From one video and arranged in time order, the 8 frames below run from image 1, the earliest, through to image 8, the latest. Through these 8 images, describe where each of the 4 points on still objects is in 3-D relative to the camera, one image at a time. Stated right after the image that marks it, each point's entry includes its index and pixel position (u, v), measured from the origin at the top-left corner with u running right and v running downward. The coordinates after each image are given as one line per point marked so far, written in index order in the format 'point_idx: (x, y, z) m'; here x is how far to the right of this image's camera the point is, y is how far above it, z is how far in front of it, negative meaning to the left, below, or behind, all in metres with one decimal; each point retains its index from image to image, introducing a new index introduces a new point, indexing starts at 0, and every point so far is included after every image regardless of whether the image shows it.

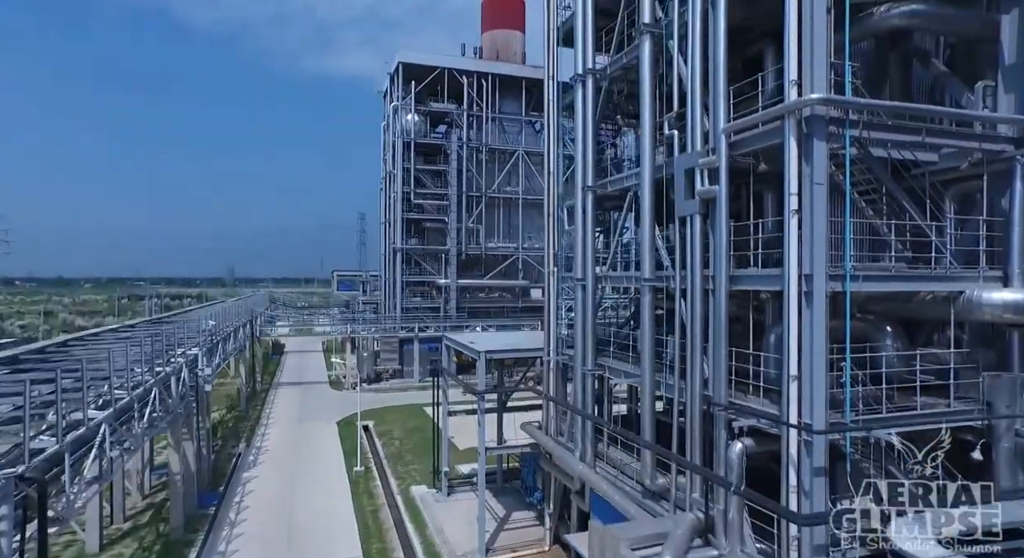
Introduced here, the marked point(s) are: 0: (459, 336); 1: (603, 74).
0: (-1.3, -1.5, +16.5) m
1: (+1.8, +3.9, +12.1) m
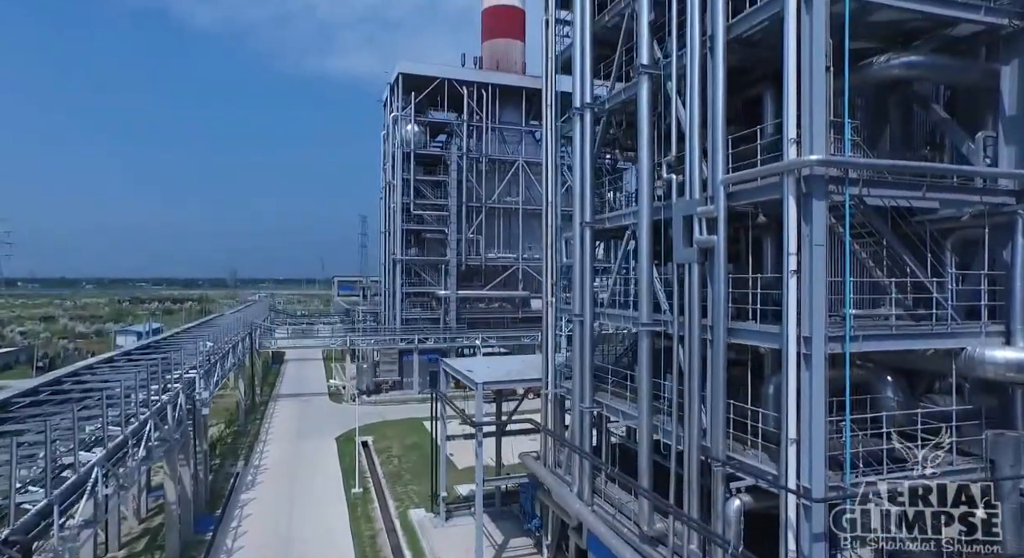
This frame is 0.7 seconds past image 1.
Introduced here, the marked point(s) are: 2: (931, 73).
0: (-1.4, -2.2, +16.4) m
1: (+1.7, +3.3, +12.0) m
2: (+5.2, +2.6, +7.8) m
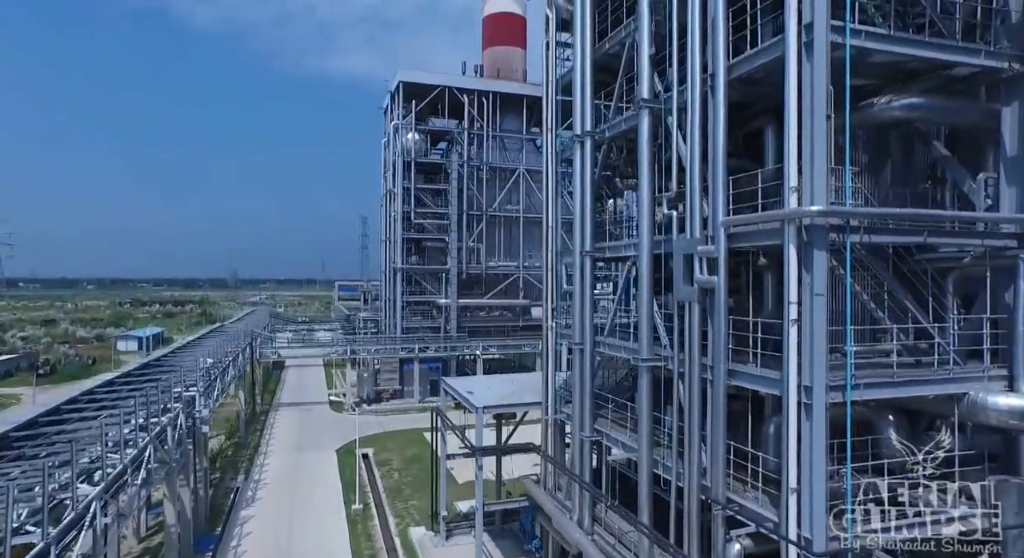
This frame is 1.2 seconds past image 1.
0: (-1.4, -2.7, +16.3) m
1: (+1.7, +2.8, +11.9) m
2: (+5.2, +2.1, +7.8) m
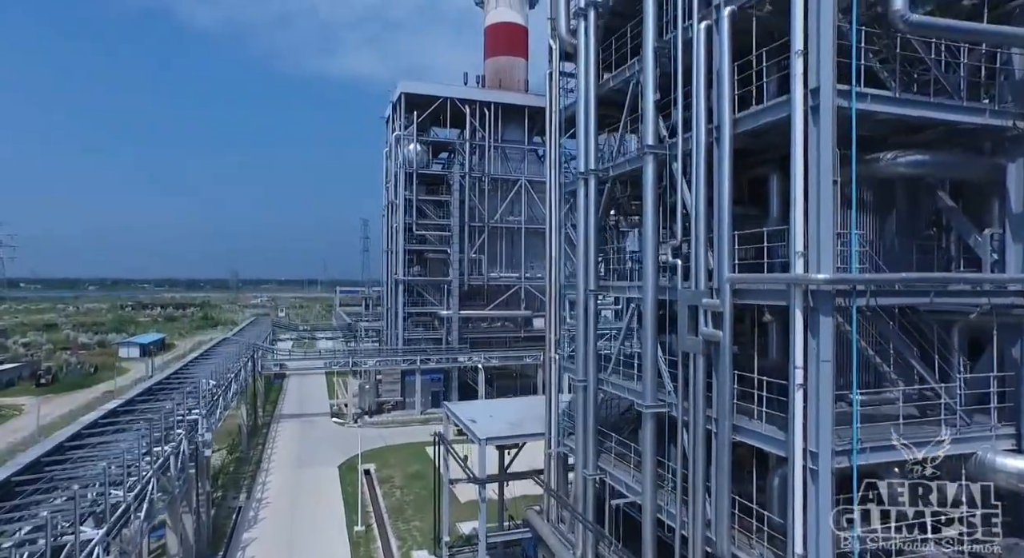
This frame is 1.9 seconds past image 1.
0: (-1.3, -3.4, +16.3) m
1: (+1.8, +2.1, +11.9) m
2: (+5.3, +1.4, +7.8) m
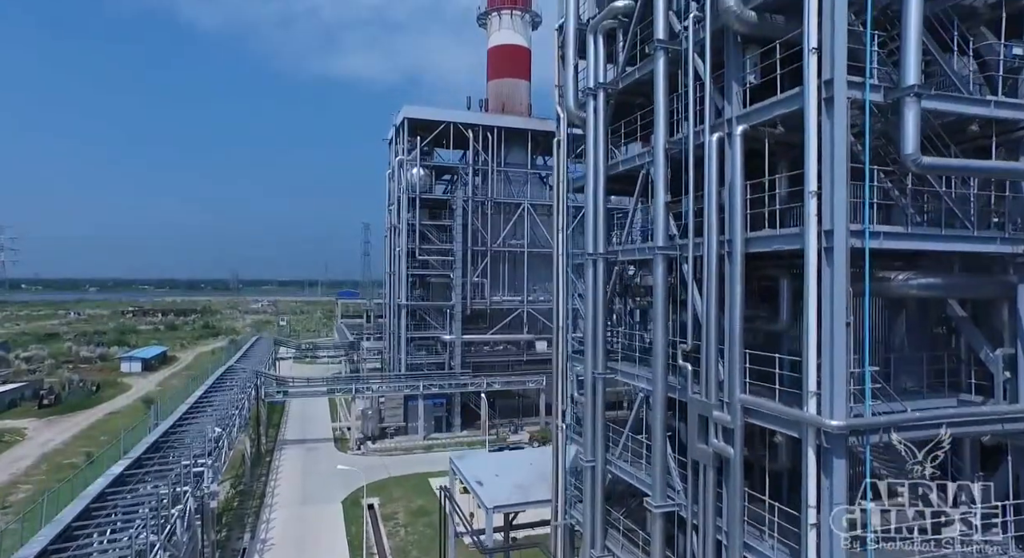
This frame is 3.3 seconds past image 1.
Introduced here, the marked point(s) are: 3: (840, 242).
0: (-1.2, -4.9, +16.3) m
1: (+2.0, +0.5, +11.9) m
2: (+5.5, -0.2, +7.8) m
3: (+3.5, +0.4, +6.6) m
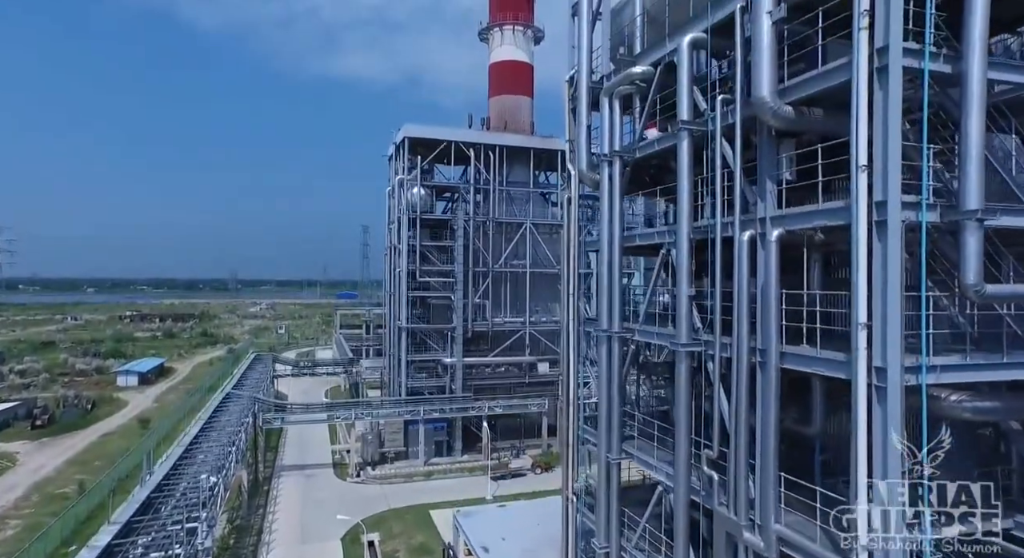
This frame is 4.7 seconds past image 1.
0: (-1.0, -6.3, +15.7) m
1: (+2.1, -0.8, +11.3) m
2: (+5.6, -1.5, +7.2) m
3: (+3.7, -1.0, +6.0) m
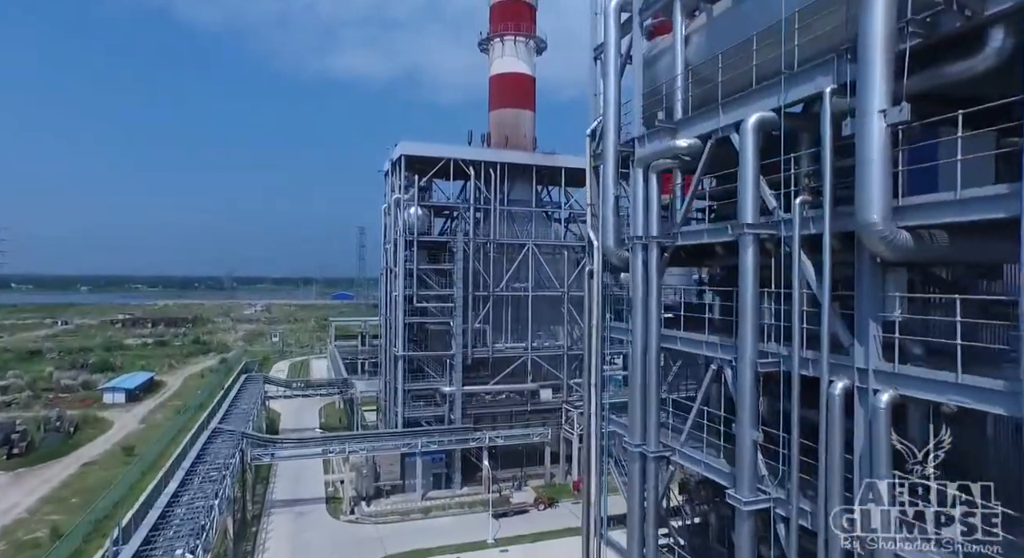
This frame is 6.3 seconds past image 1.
0: (-0.8, -7.8, +14.0) m
1: (+2.4, -2.4, +9.5) m
2: (+5.9, -3.1, +5.4) m
3: (+3.9, -2.6, +4.3) m
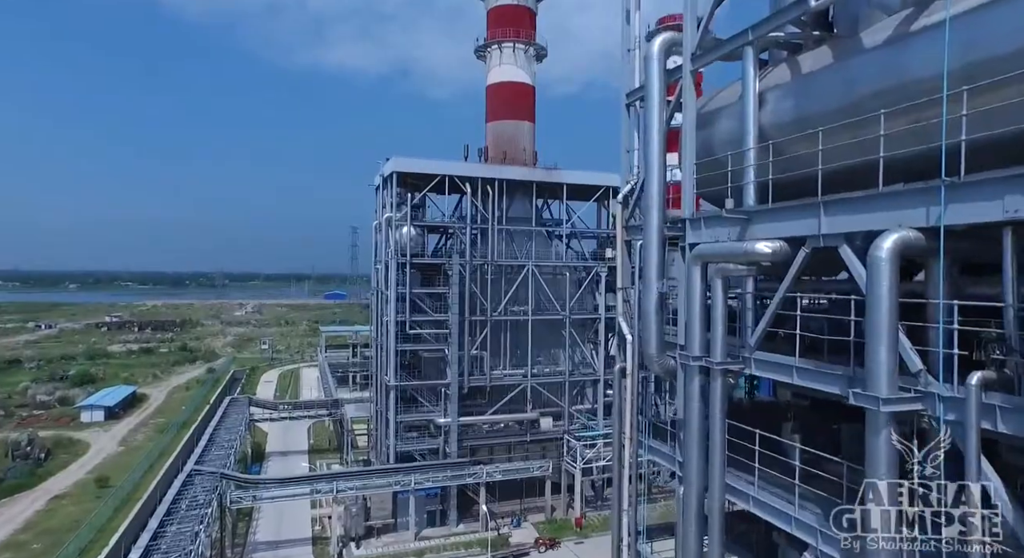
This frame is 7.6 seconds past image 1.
0: (-0.6, -9.3, +11.8) m
1: (+2.6, -3.9, +7.4) m
2: (+6.2, -4.7, +3.3) m
3: (+4.2, -4.1, +2.1) m
